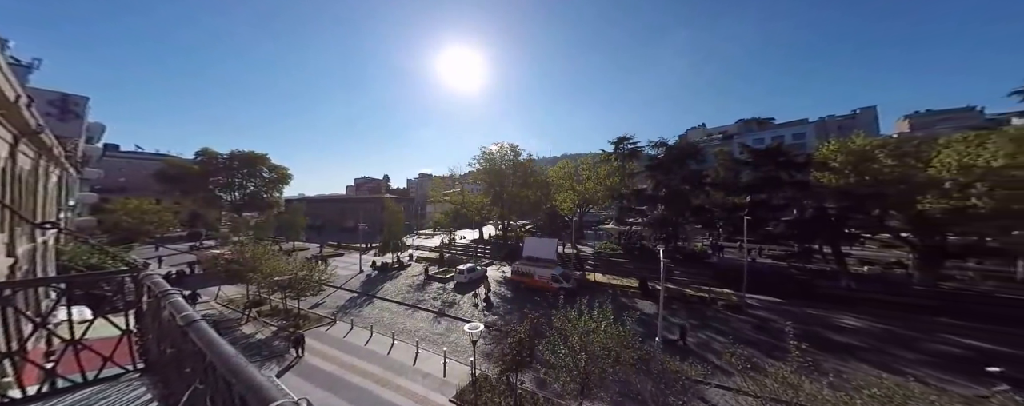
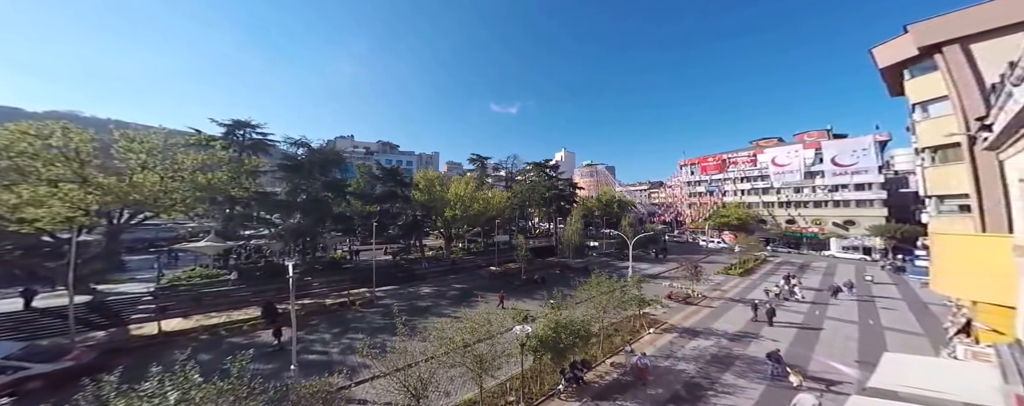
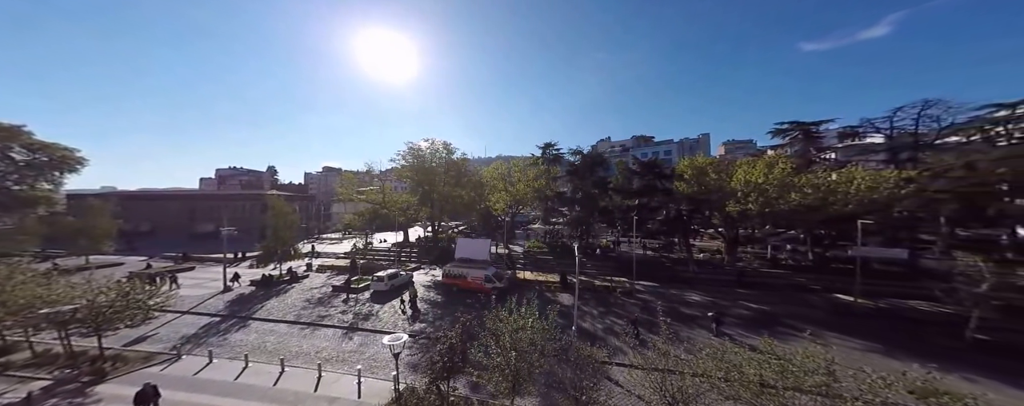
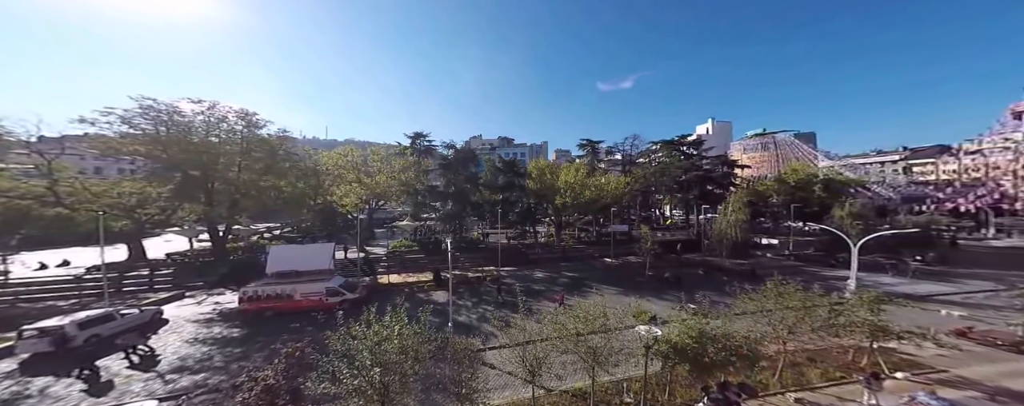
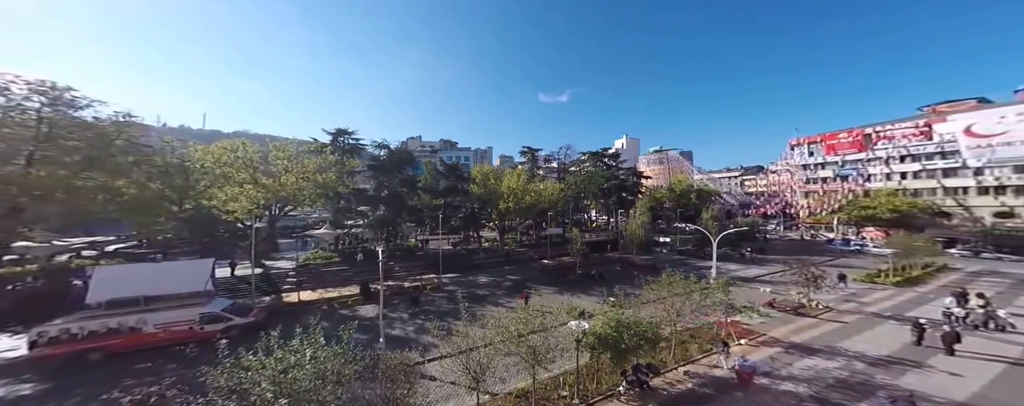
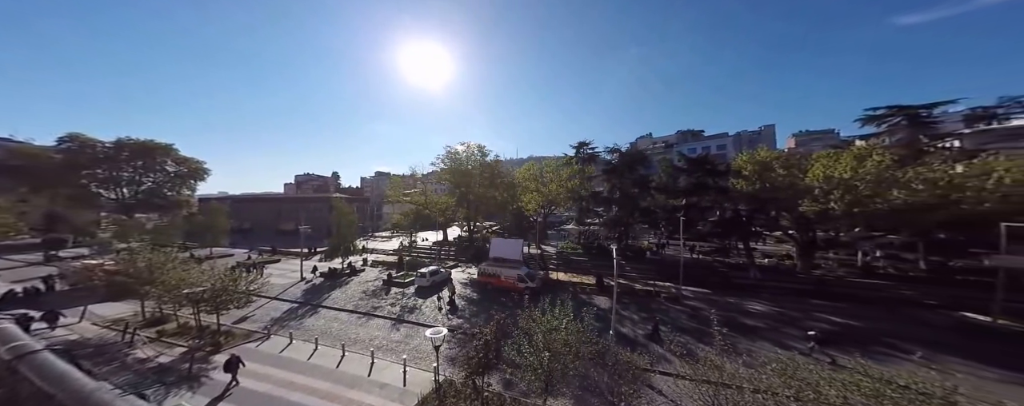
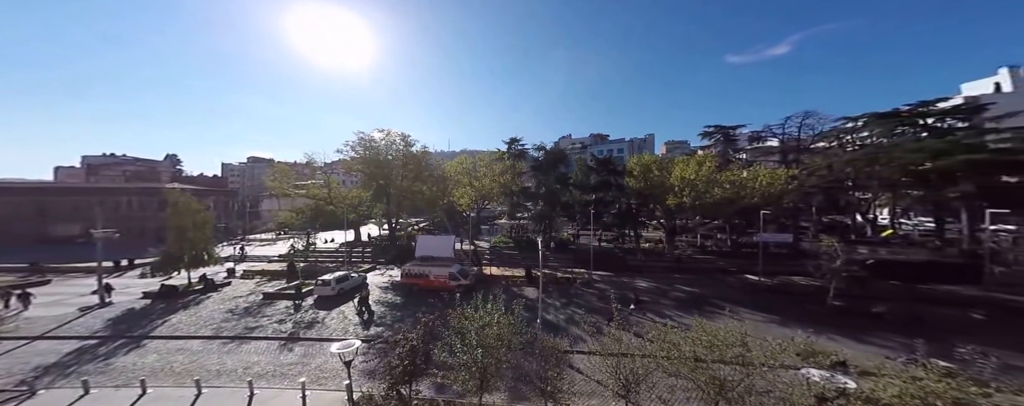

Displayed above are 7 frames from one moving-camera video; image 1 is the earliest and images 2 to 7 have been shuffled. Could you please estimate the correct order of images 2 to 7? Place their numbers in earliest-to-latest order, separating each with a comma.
6, 3, 7, 4, 5, 2
